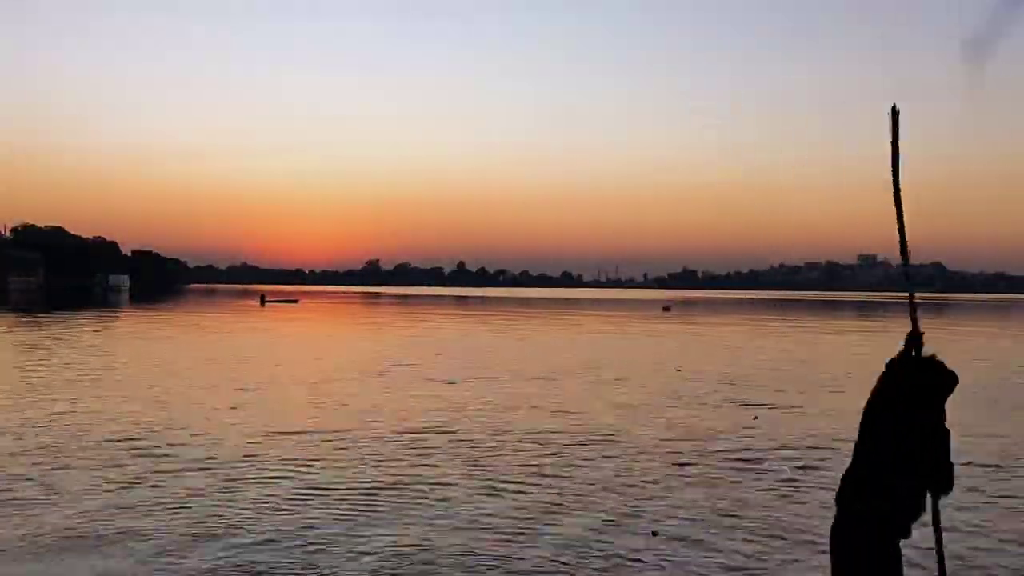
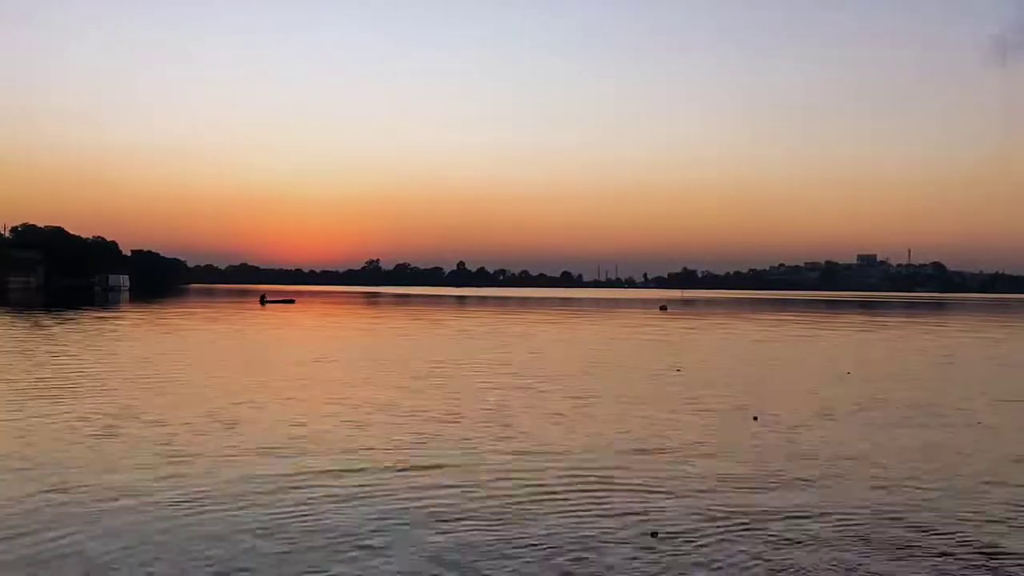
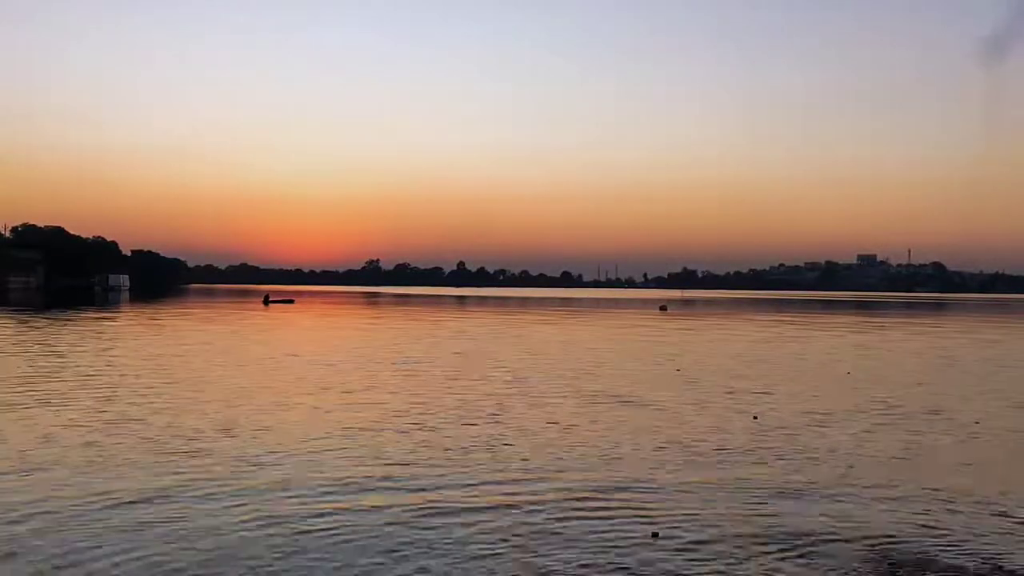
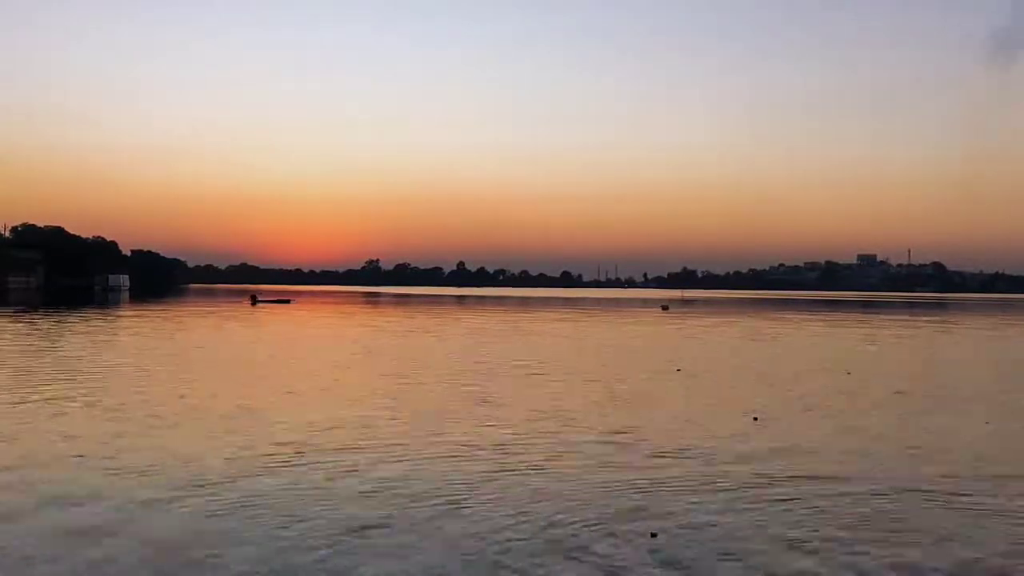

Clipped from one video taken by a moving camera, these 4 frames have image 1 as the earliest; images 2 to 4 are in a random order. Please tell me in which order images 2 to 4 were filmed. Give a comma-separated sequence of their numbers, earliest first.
3, 2, 4
